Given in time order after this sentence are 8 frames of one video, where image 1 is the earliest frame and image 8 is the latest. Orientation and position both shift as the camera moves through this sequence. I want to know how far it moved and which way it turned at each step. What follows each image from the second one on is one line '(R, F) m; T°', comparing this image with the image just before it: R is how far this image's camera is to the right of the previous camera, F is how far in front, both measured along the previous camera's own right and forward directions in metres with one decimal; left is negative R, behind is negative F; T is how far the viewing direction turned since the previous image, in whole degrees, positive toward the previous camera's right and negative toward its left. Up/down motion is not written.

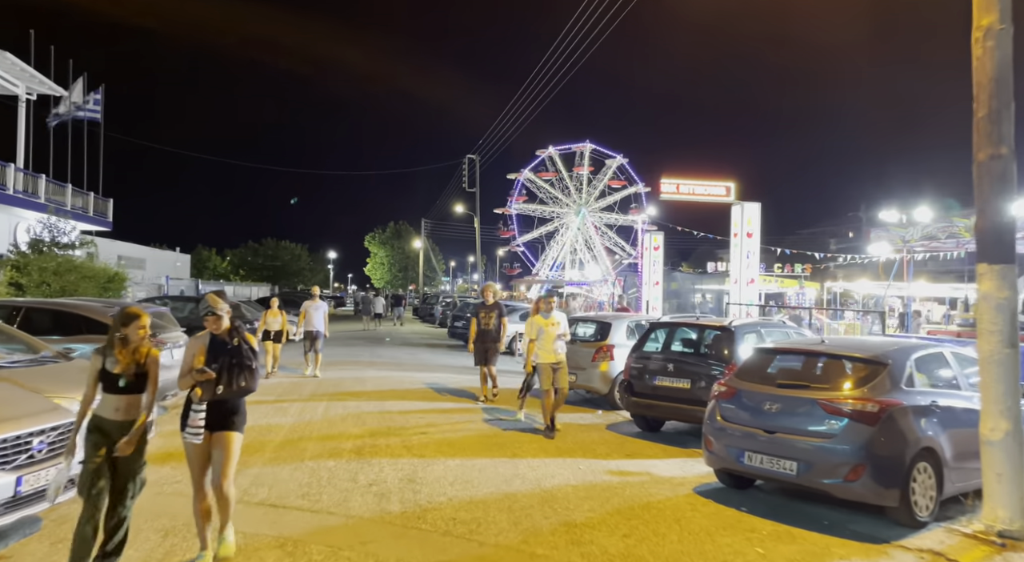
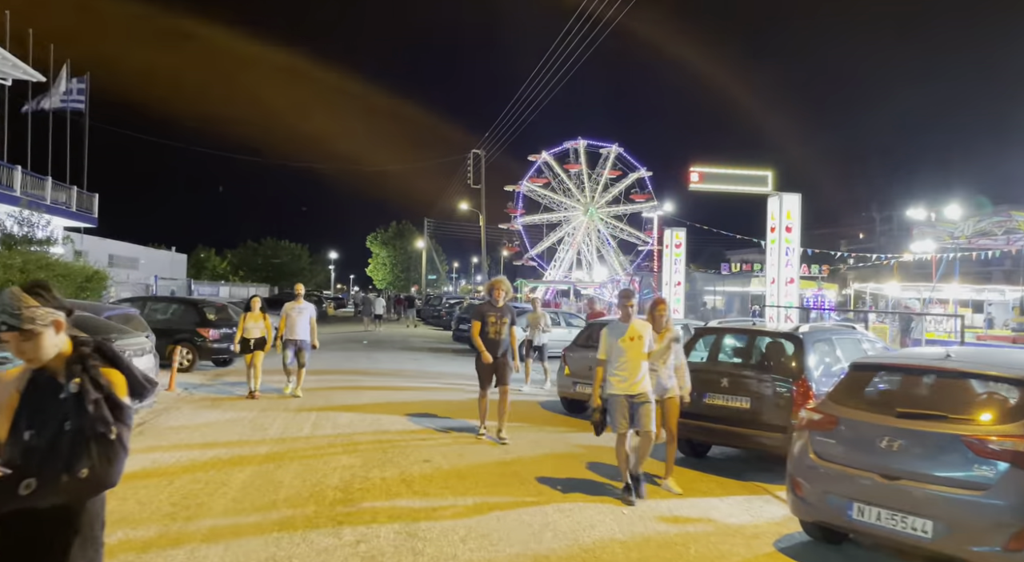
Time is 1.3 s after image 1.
(-0.2, +1.4) m; 0°
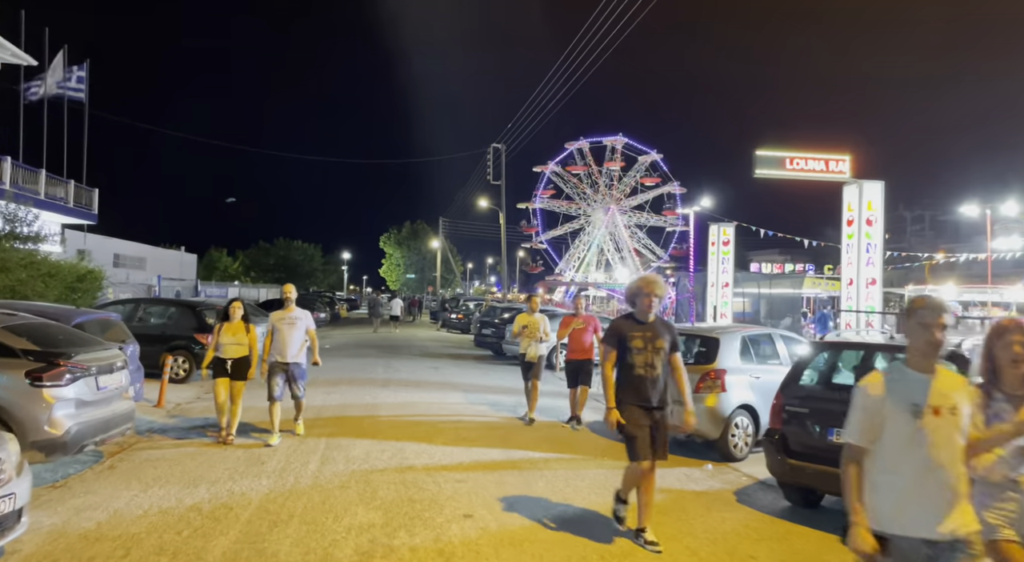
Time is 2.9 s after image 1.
(-0.5, +1.6) m; -1°
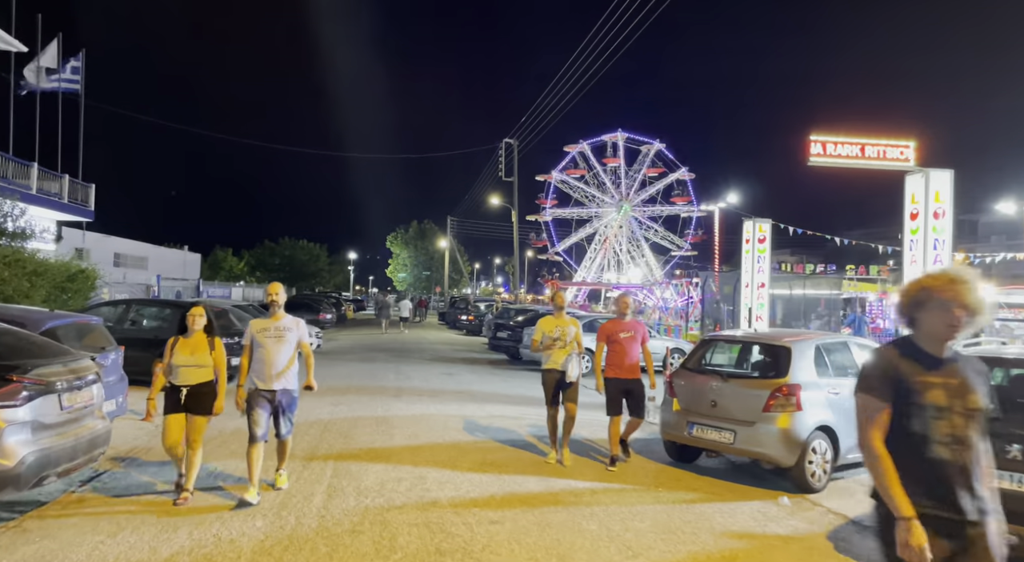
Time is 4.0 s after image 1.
(-0.3, +1.1) m; 0°
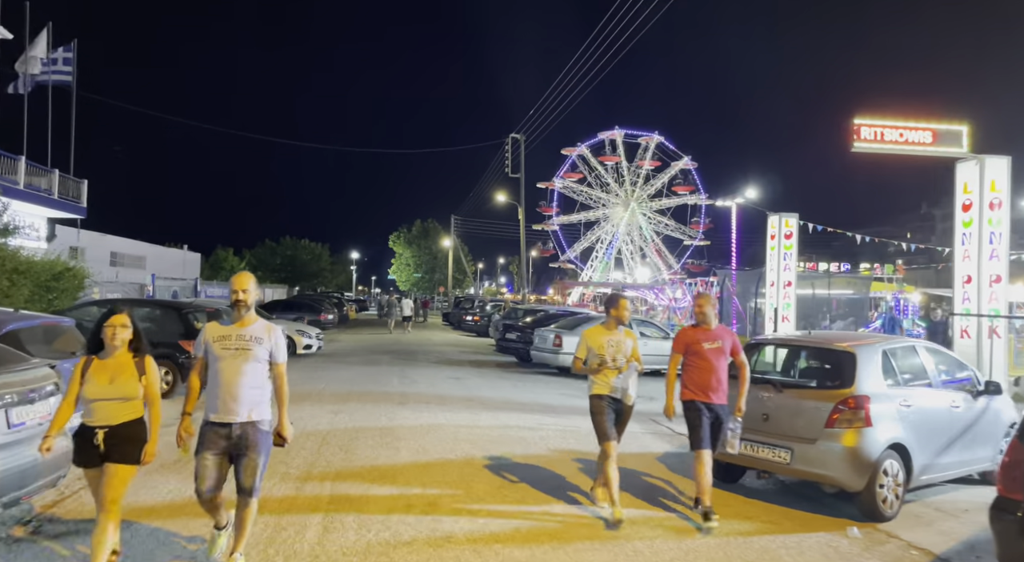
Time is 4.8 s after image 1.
(-0.2, +0.9) m; 0°
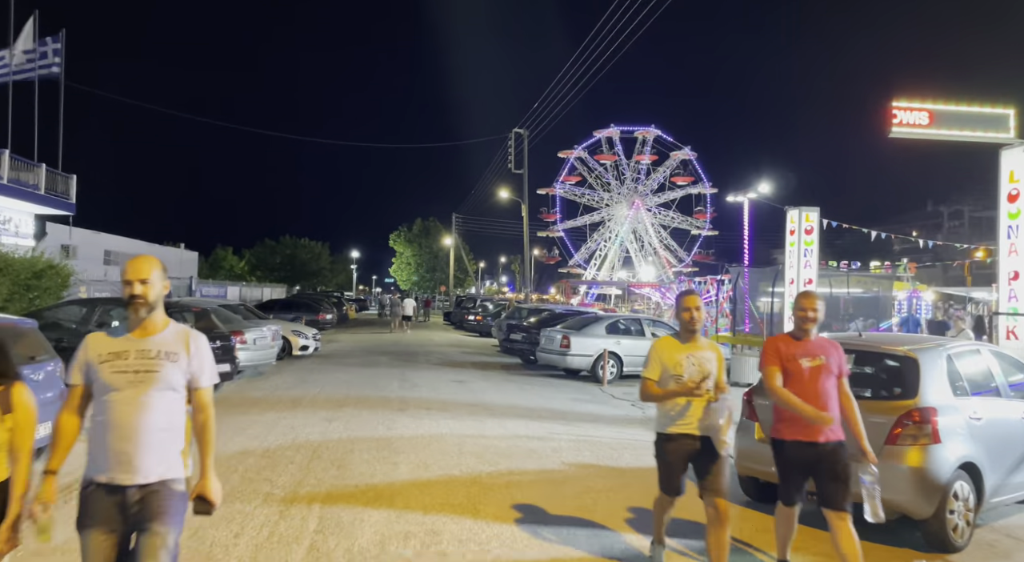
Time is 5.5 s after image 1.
(-0.1, +0.7) m; 0°
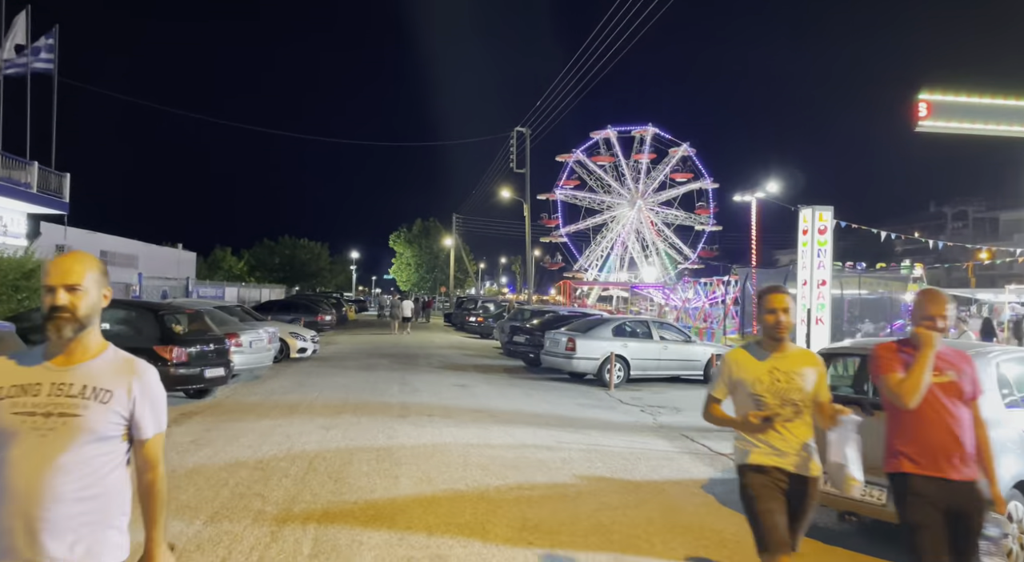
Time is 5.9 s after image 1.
(-0.1, +0.4) m; 0°
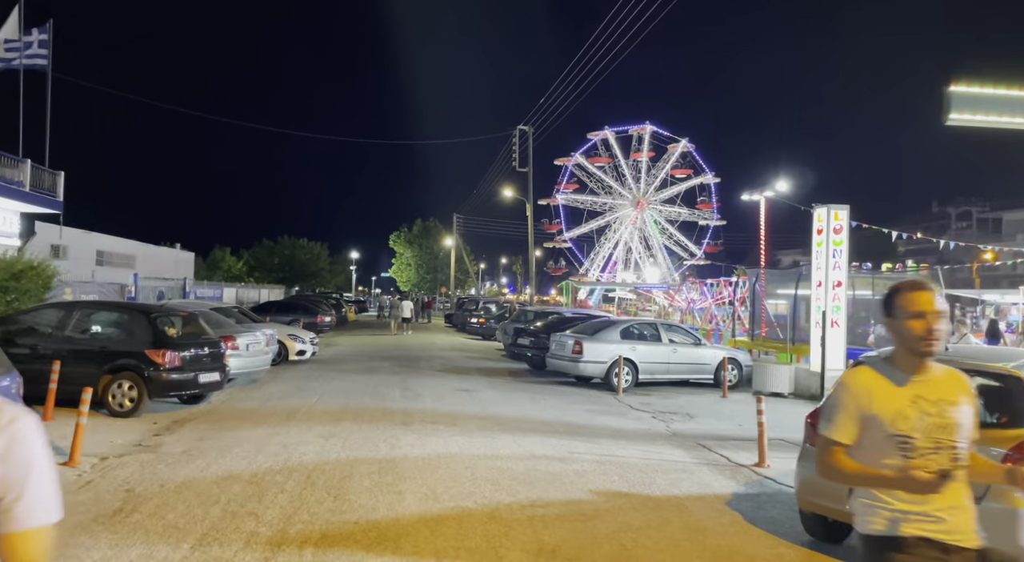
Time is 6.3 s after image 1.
(-0.1, +0.4) m; 0°
